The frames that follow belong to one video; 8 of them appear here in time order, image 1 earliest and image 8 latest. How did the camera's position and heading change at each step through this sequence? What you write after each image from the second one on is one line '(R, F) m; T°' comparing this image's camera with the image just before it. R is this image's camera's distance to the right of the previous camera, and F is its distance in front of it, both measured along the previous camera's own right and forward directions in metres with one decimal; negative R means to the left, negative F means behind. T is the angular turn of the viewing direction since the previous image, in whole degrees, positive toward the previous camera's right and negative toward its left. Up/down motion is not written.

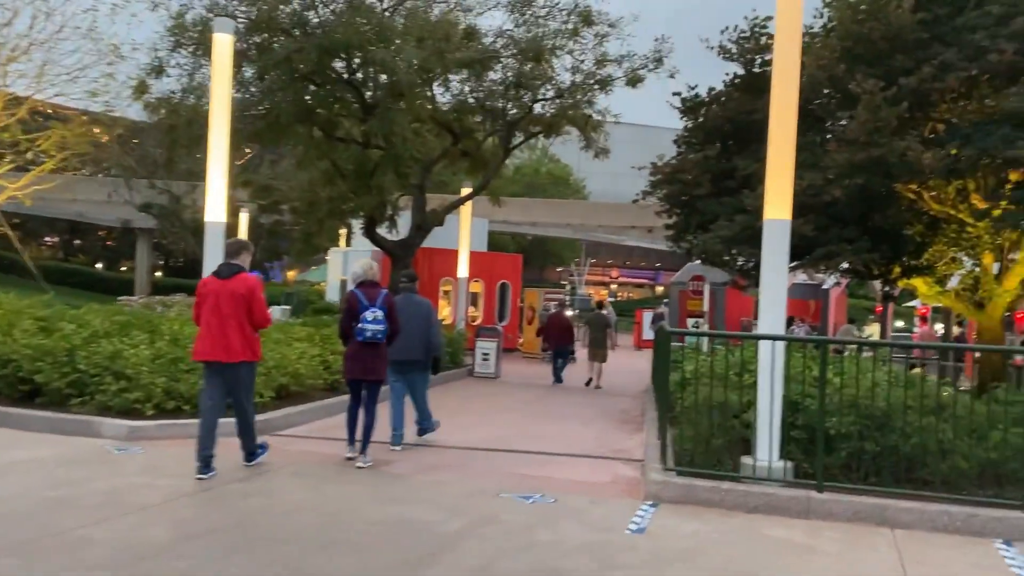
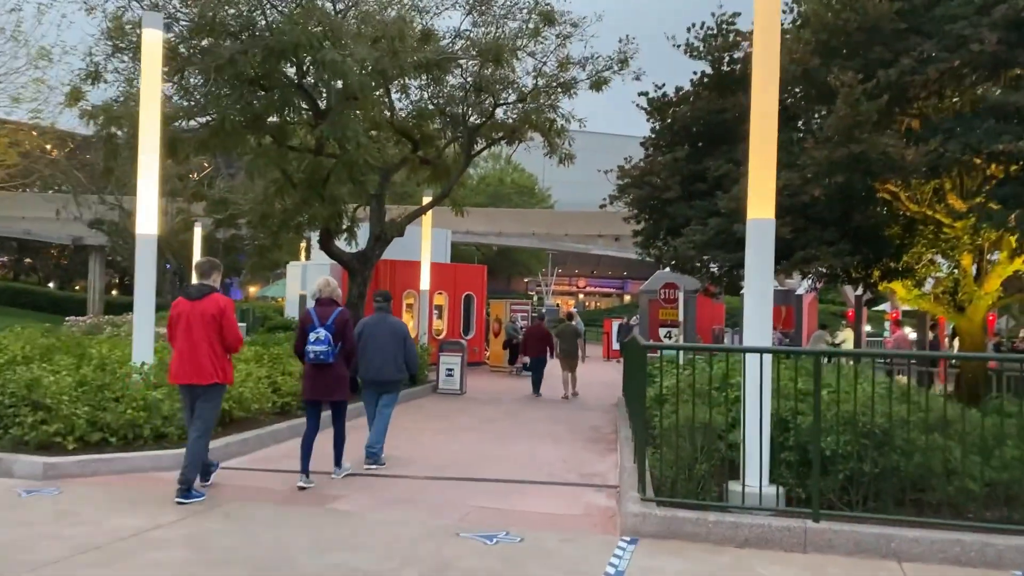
(+0.1, +0.8) m; +2°
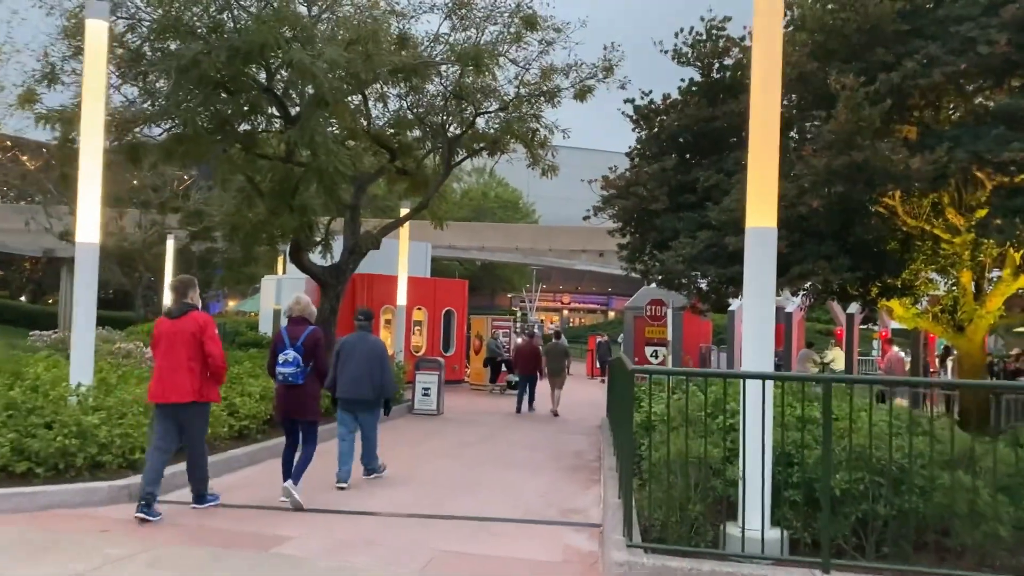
(+0.1, +0.8) m; +1°
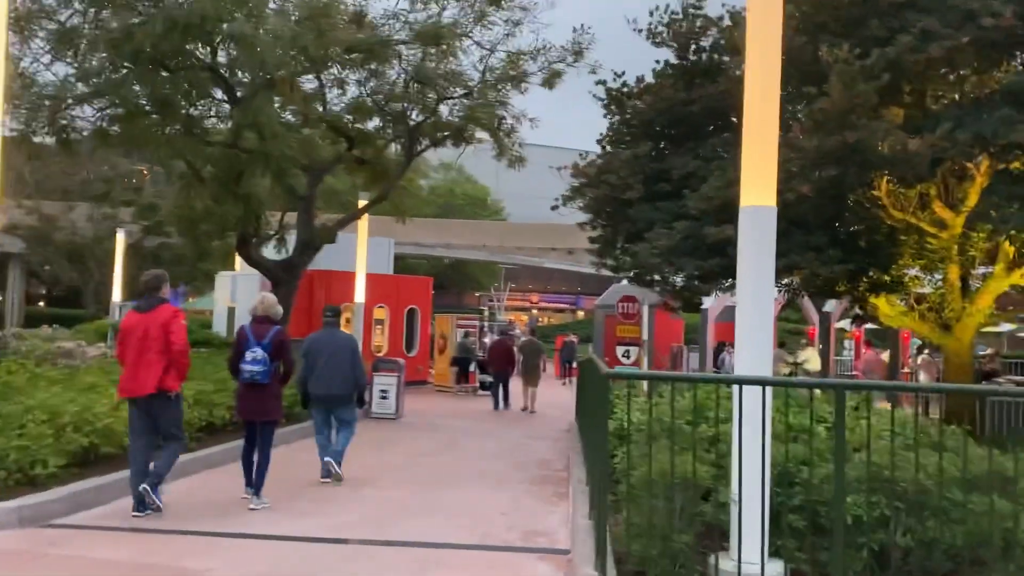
(+0.1, +1.0) m; +2°
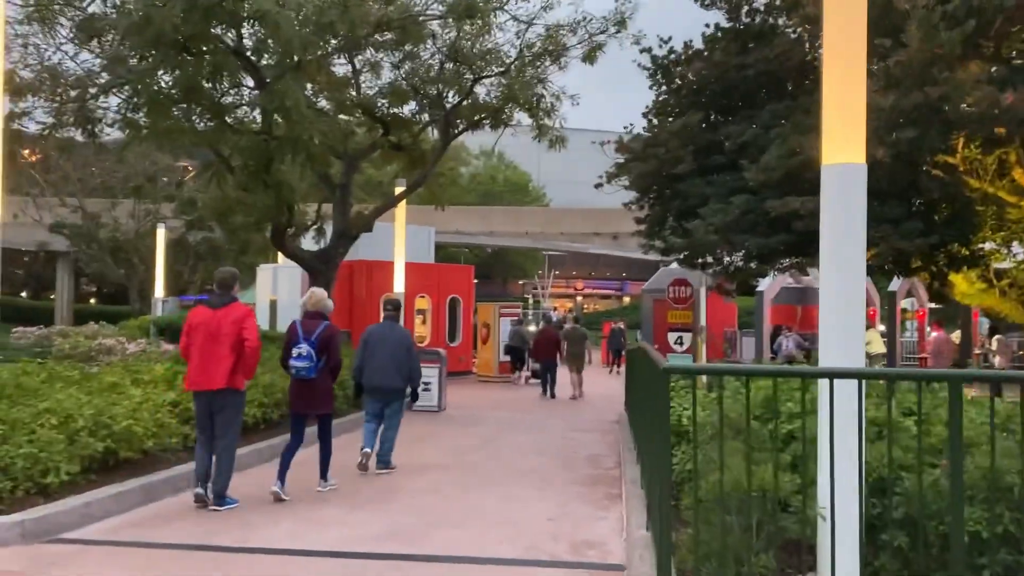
(0.0, +0.8) m; -3°
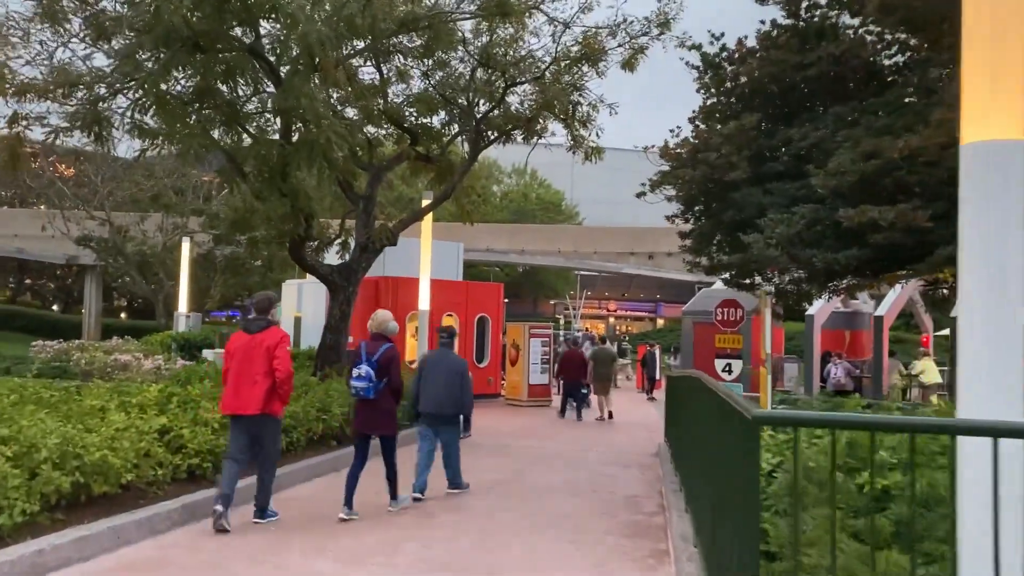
(0.0, +1.1) m; -2°
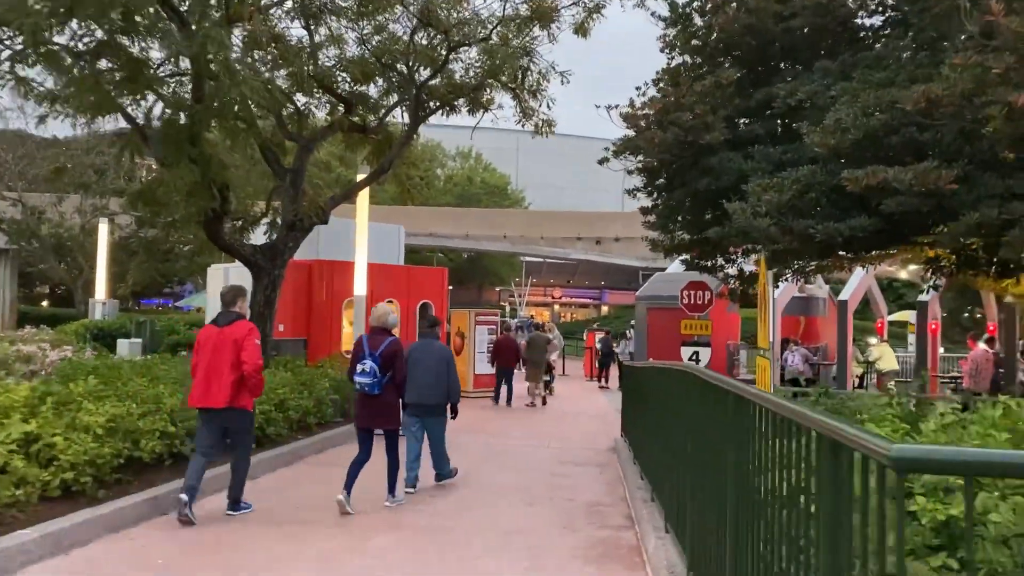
(0.0, +1.4) m; +4°
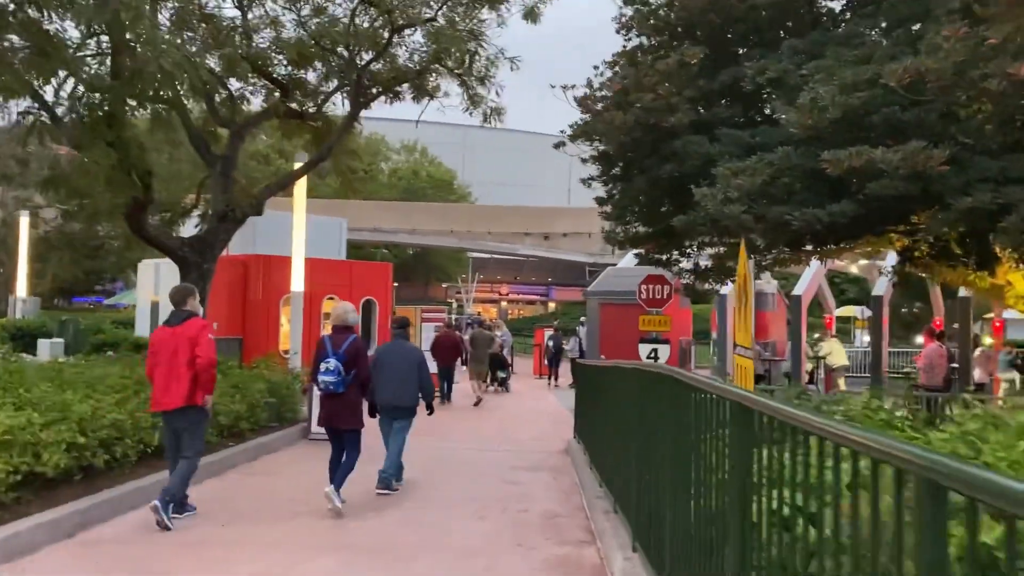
(0.0, +0.7) m; +4°
